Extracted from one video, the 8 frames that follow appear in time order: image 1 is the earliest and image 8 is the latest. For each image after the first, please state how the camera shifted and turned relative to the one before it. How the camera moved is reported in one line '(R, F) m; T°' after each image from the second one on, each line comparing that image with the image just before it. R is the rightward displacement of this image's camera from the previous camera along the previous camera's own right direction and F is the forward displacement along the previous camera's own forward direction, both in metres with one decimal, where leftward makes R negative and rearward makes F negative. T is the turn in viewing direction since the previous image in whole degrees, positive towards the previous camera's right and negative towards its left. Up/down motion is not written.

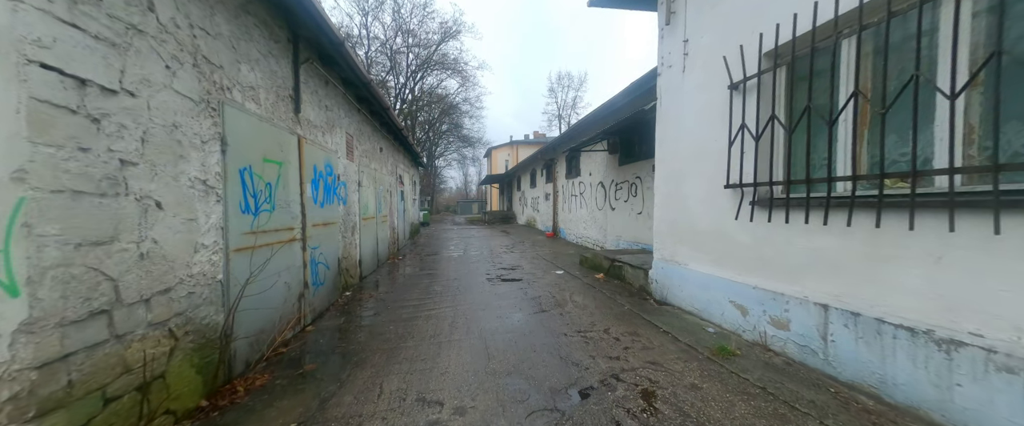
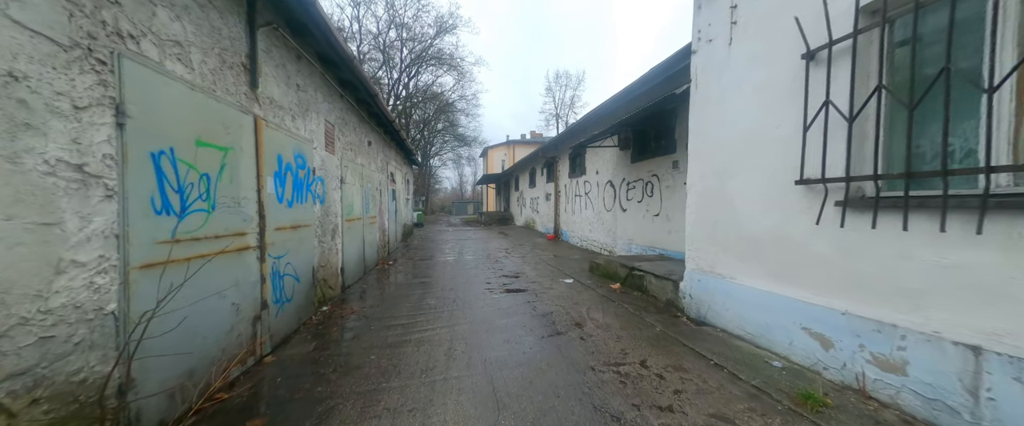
(-0.2, +0.7) m; +1°
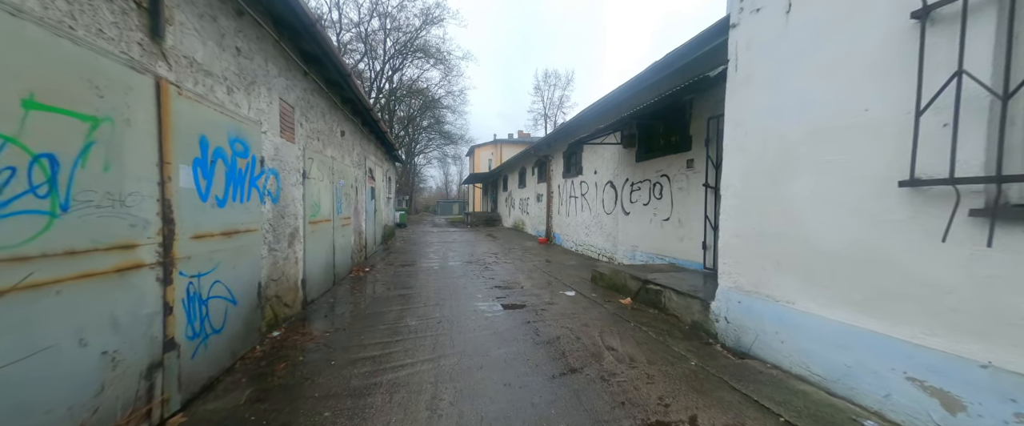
(-0.1, +0.7) m; +3°
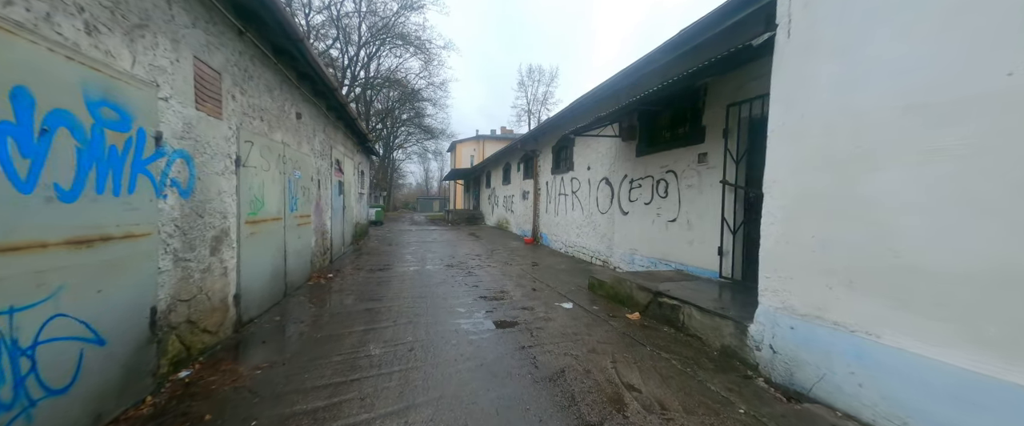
(-0.1, +0.7) m; +3°
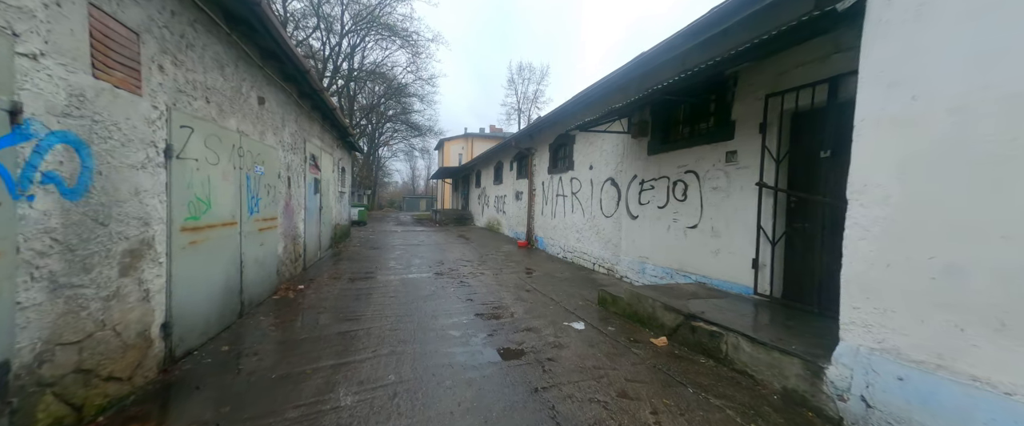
(-0.2, +0.6) m; +2°
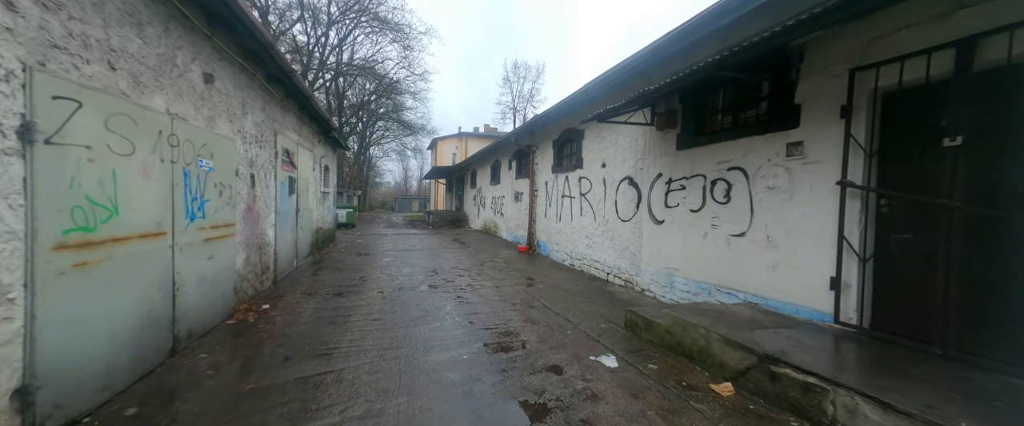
(-0.2, +0.8) m; +1°
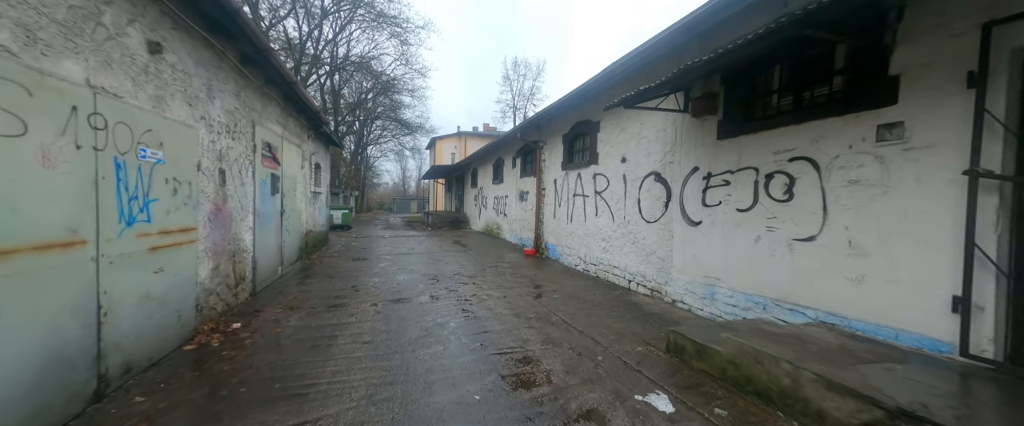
(-0.2, +0.6) m; 0°
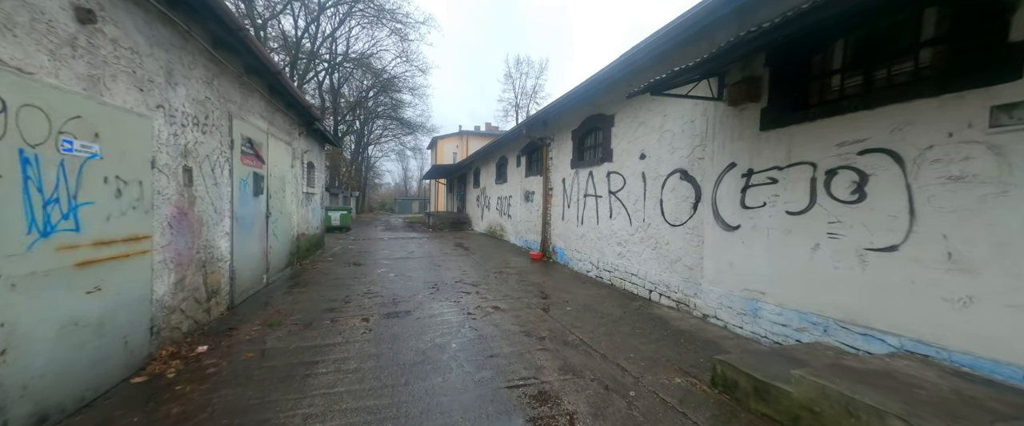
(-0.1, +0.5) m; 0°
